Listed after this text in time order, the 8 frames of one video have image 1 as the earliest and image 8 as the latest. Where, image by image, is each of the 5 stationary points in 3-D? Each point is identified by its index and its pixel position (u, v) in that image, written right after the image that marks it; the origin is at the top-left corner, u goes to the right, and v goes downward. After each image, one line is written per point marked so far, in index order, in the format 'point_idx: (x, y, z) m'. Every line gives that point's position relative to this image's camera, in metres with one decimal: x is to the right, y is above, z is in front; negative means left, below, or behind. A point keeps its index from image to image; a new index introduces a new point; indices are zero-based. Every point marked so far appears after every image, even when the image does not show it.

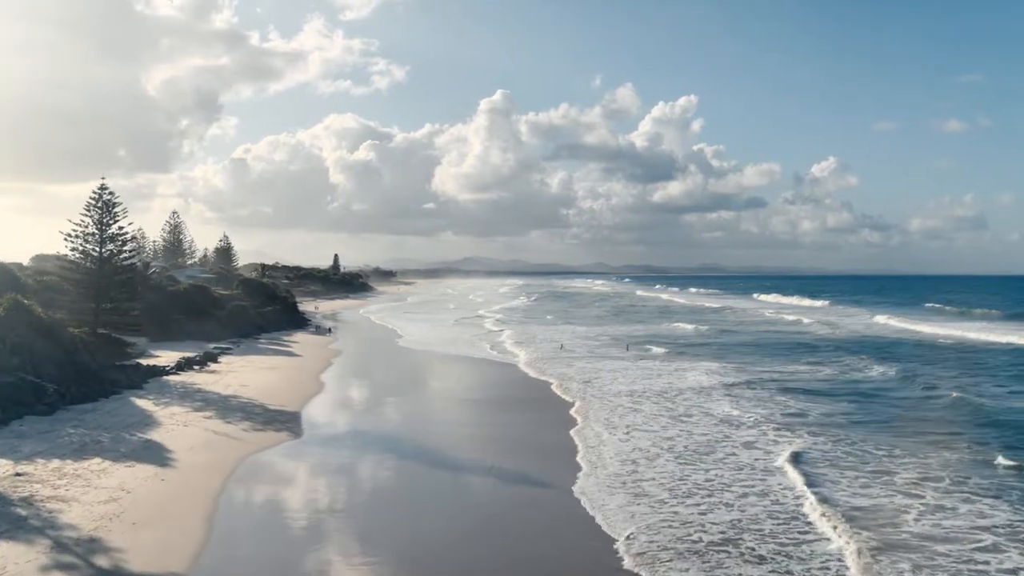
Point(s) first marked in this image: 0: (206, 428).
0: (-8.2, -3.7, +17.8) m
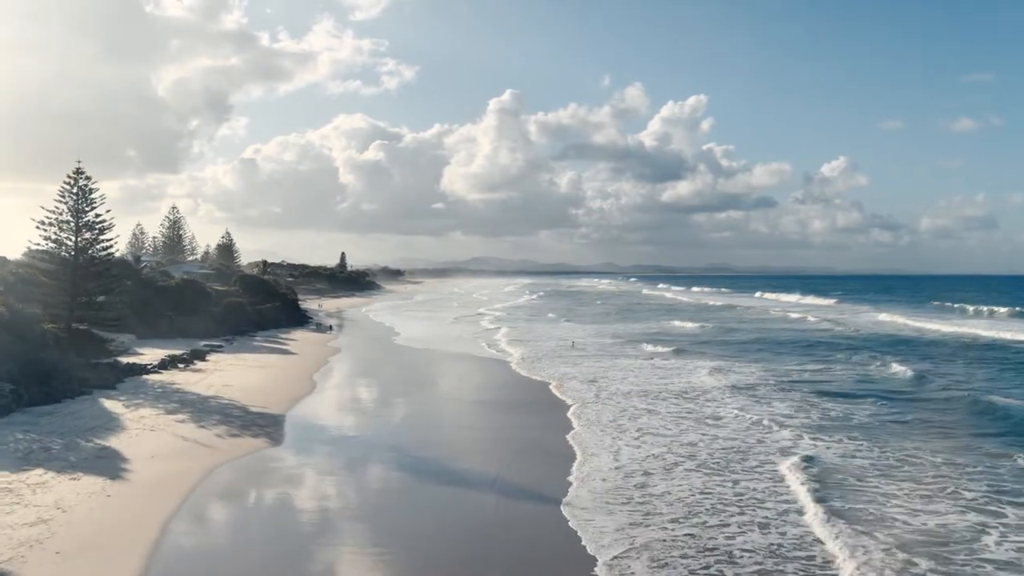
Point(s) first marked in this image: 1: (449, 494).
0: (-8.0, -3.4, +16.0) m
1: (-1.3, -4.5, +14.7) m
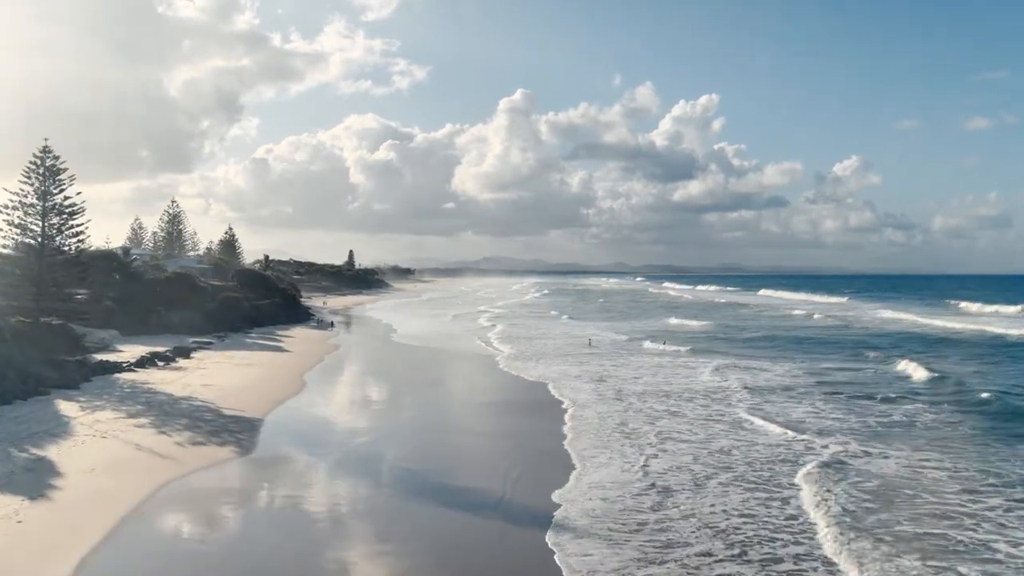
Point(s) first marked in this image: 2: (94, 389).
0: (-7.9, -3.1, +13.8) m
1: (-1.2, -4.2, +12.4) m
2: (-11.5, -2.8, +18.4) m
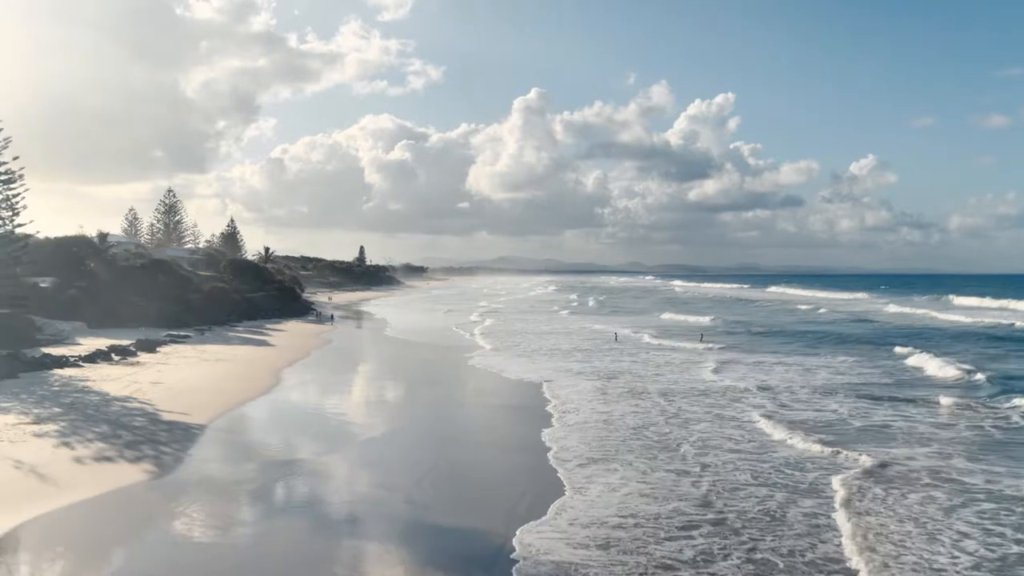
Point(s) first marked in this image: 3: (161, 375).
0: (-7.8, -2.6, +10.5) m
1: (-1.1, -3.7, +9.0) m
2: (-11.2, -2.3, +15.2) m
3: (-9.6, -2.4, +18.4) m
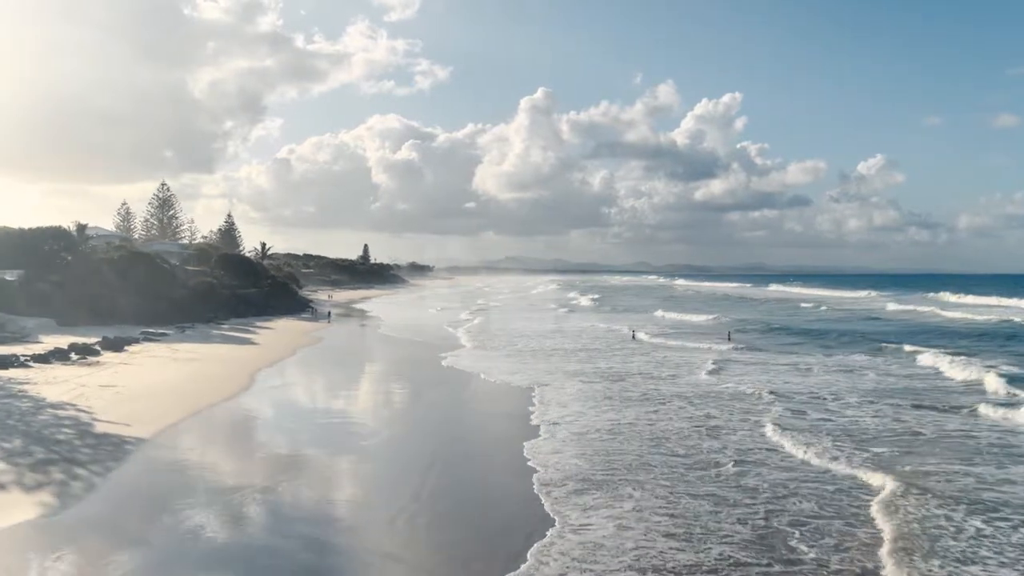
0: (-7.7, -2.4, +8.3) m
1: (-1.1, -3.4, +6.7) m
2: (-11.2, -2.0, +13.1) m
3: (-9.5, -2.1, +16.2) m
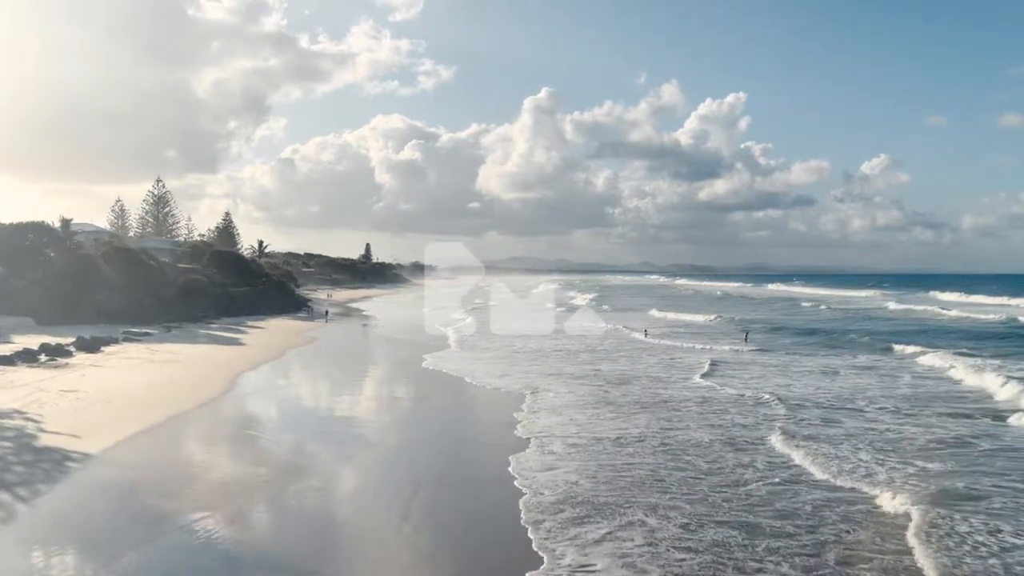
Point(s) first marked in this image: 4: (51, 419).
0: (-7.7, -2.3, +7.0) m
1: (-1.1, -3.3, +5.4) m
2: (-11.1, -1.9, +11.8) m
3: (-9.4, -2.0, +14.9) m
4: (-8.9, -2.1, +13.1) m
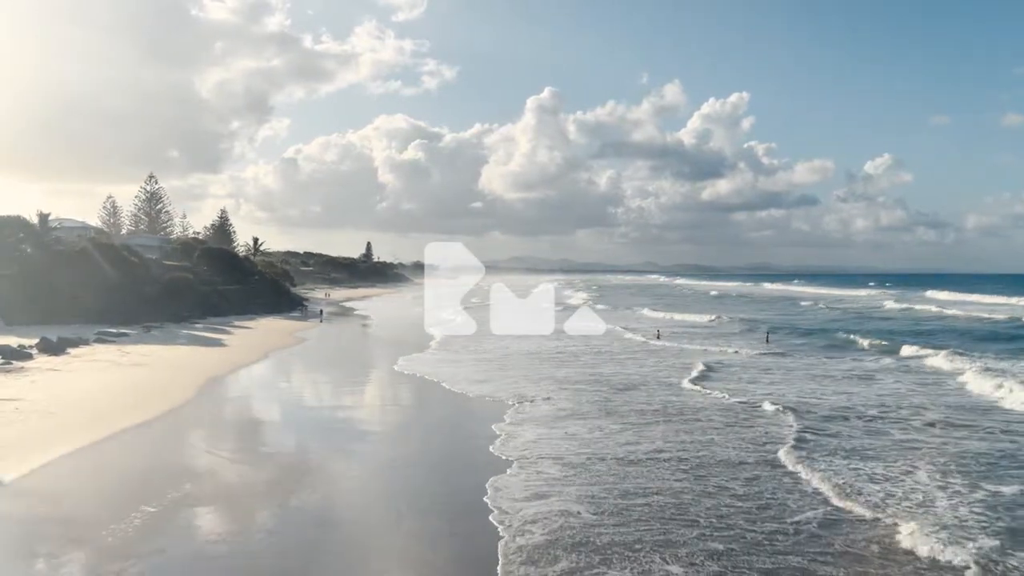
0: (-7.8, -2.2, +5.5) m
1: (-1.2, -3.2, +3.8) m
2: (-11.2, -1.8, +10.3) m
3: (-9.5, -1.9, +13.4) m
4: (-8.9, -2.0, +11.6) m
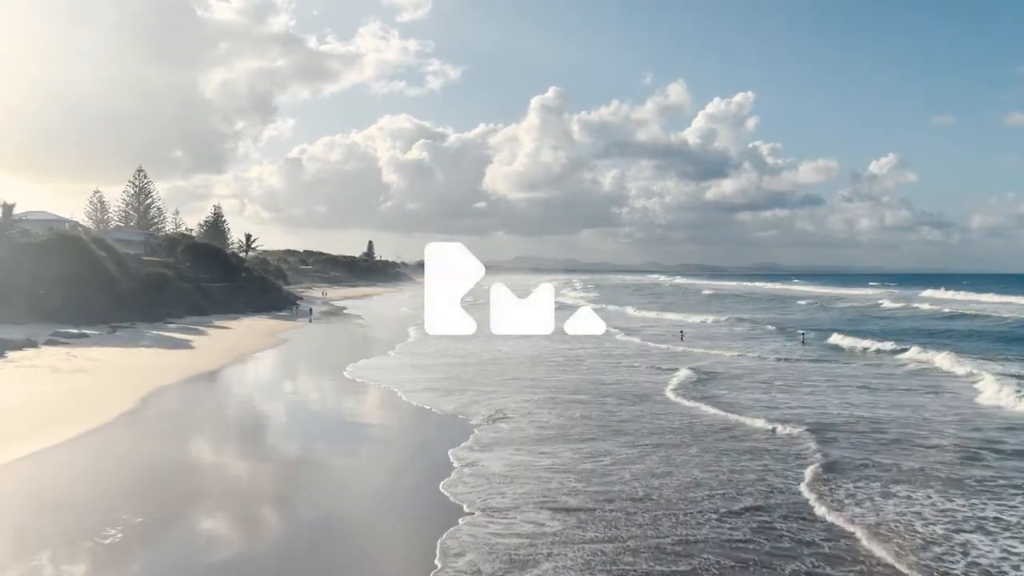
0: (-7.9, -2.1, +3.3) m
1: (-1.2, -3.1, +1.6) m
2: (-11.2, -1.7, +8.1) m
3: (-9.5, -1.8, +11.2) m
4: (-8.9, -1.9, +9.4) m
